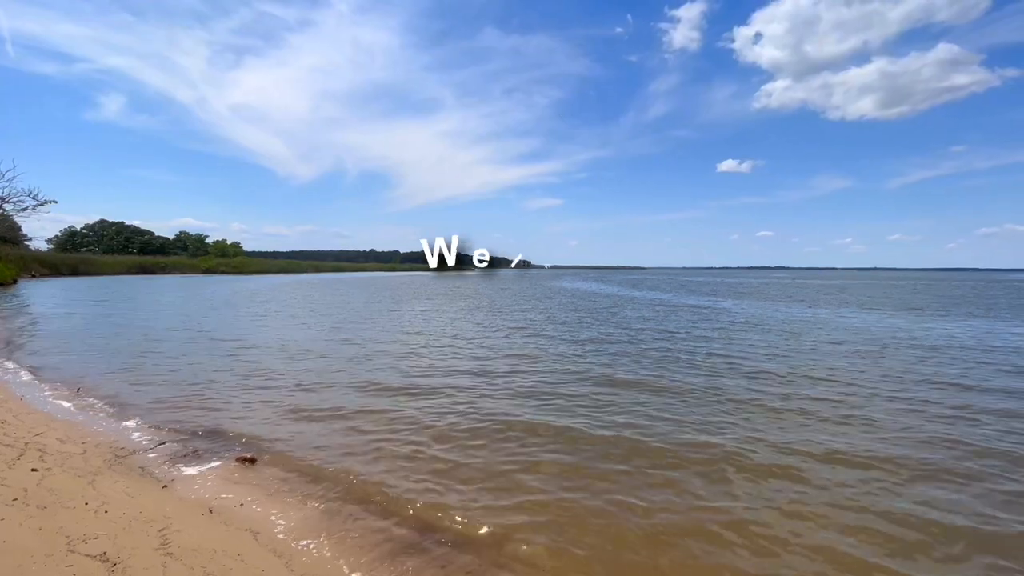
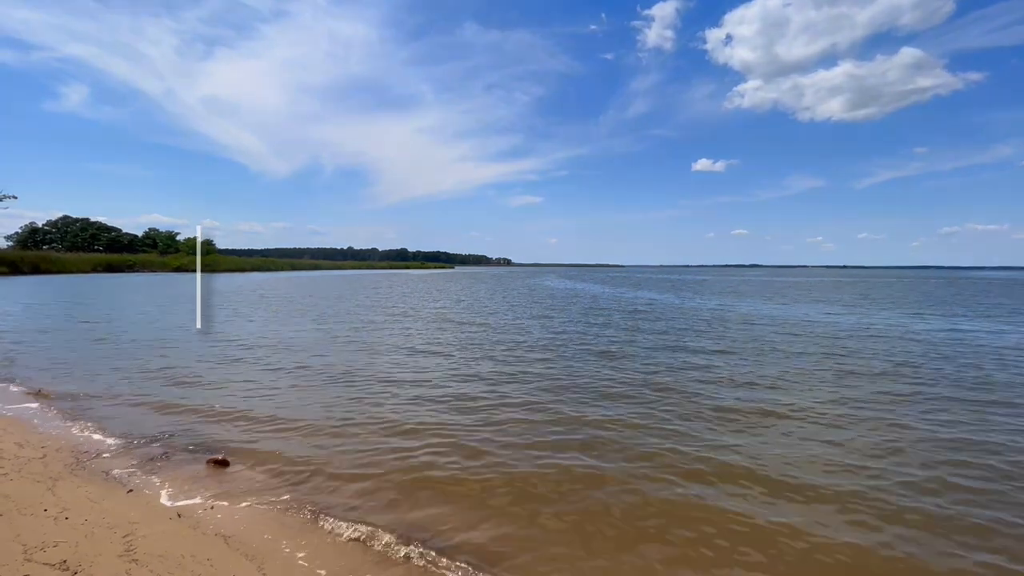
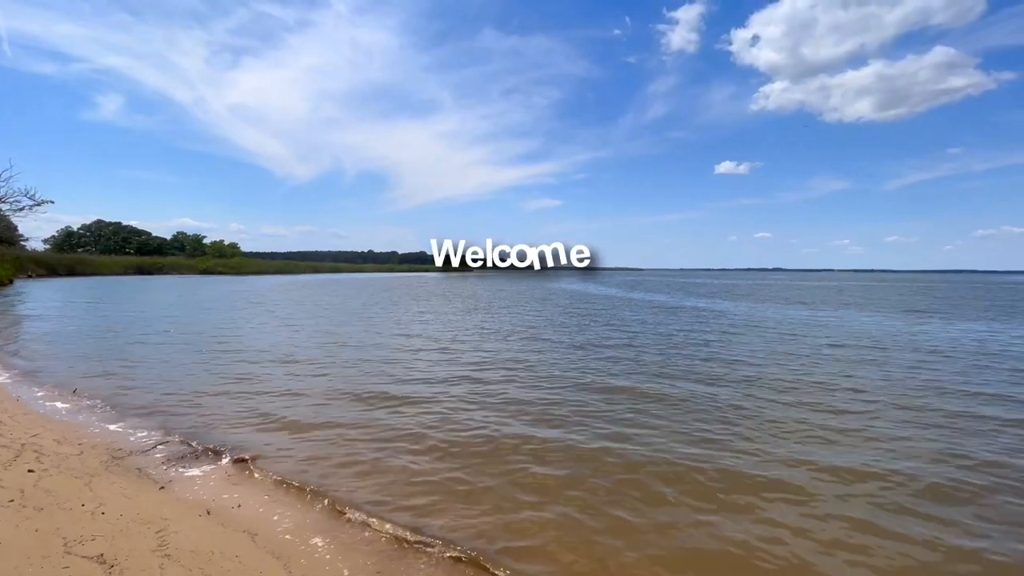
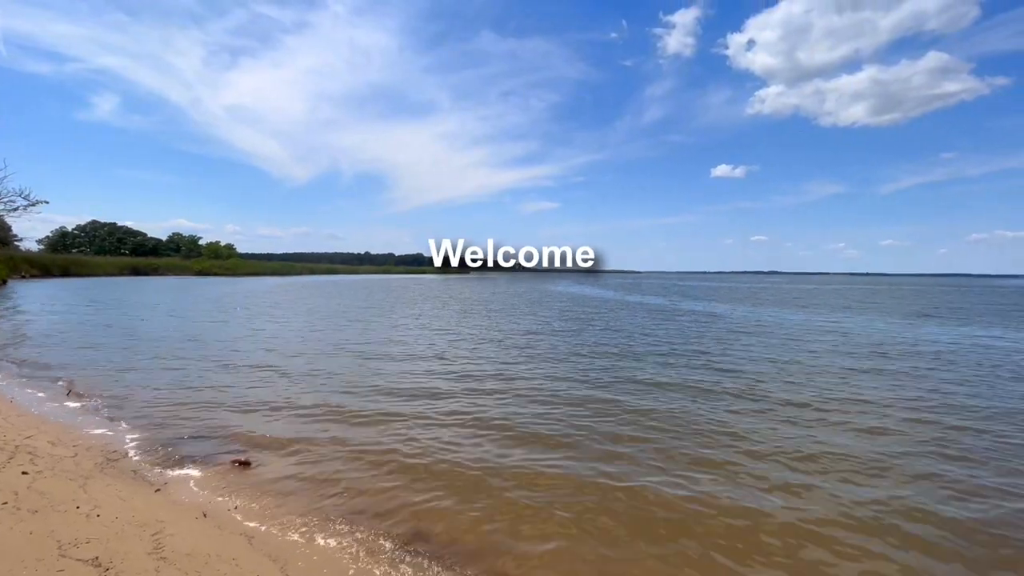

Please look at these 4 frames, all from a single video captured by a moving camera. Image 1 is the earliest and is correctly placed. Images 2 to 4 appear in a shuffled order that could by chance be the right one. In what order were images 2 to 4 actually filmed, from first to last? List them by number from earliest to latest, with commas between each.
3, 4, 2
